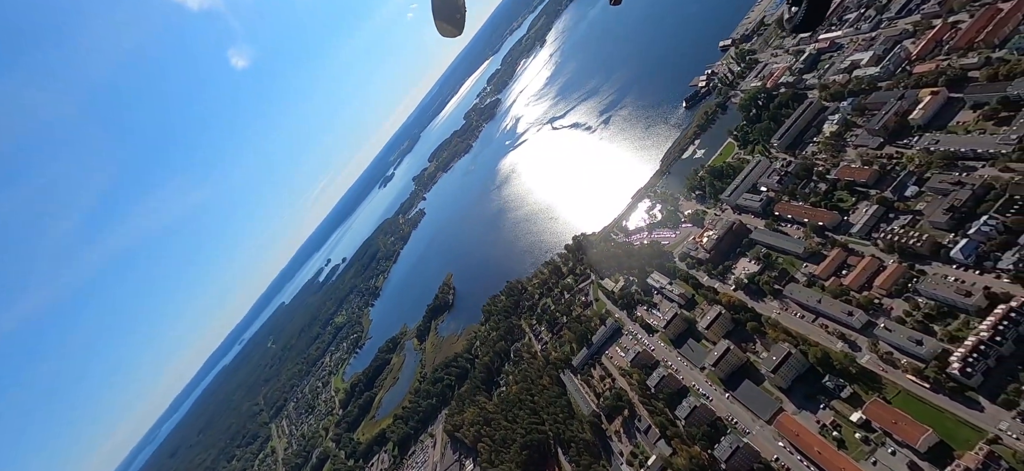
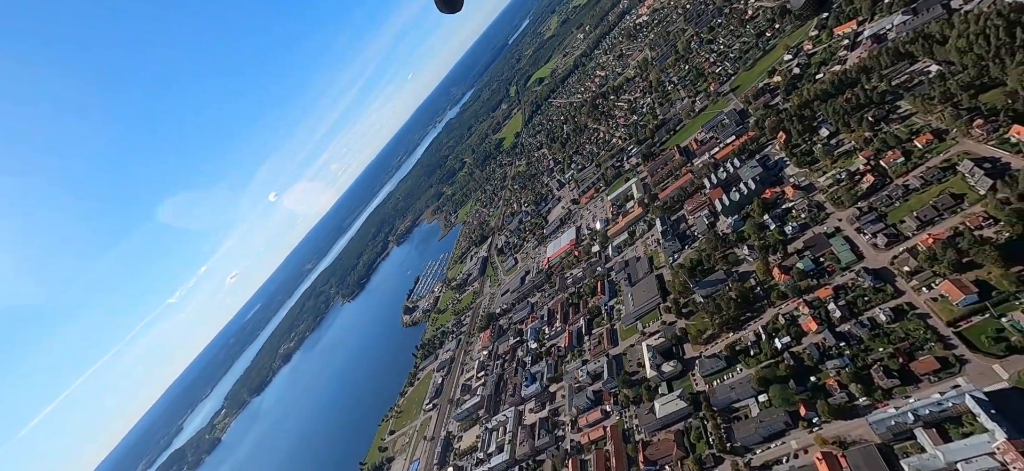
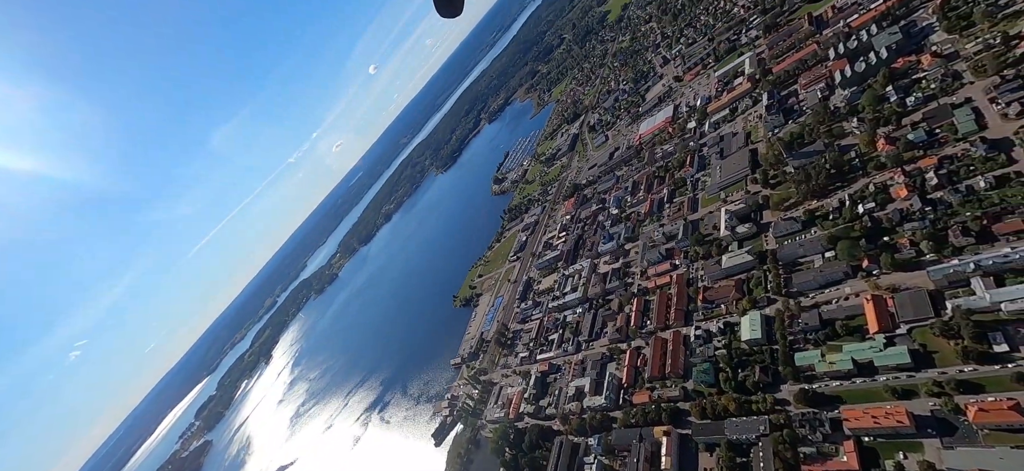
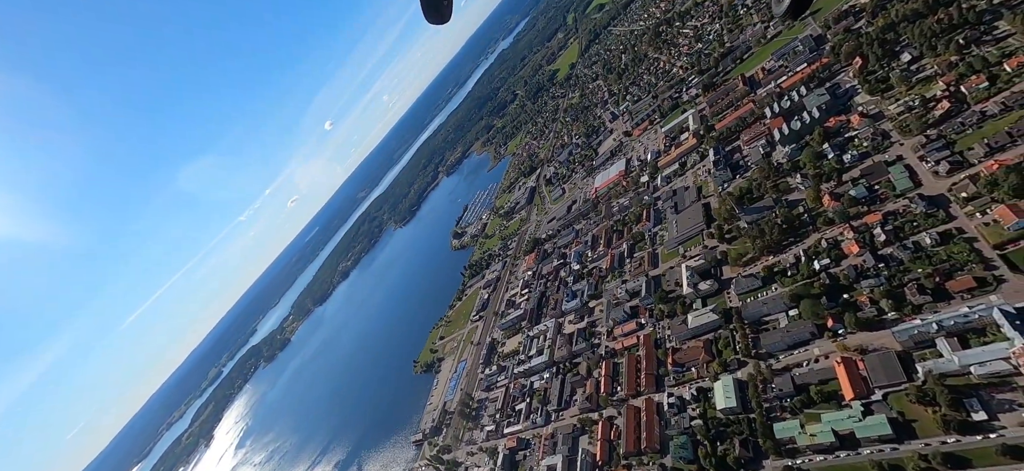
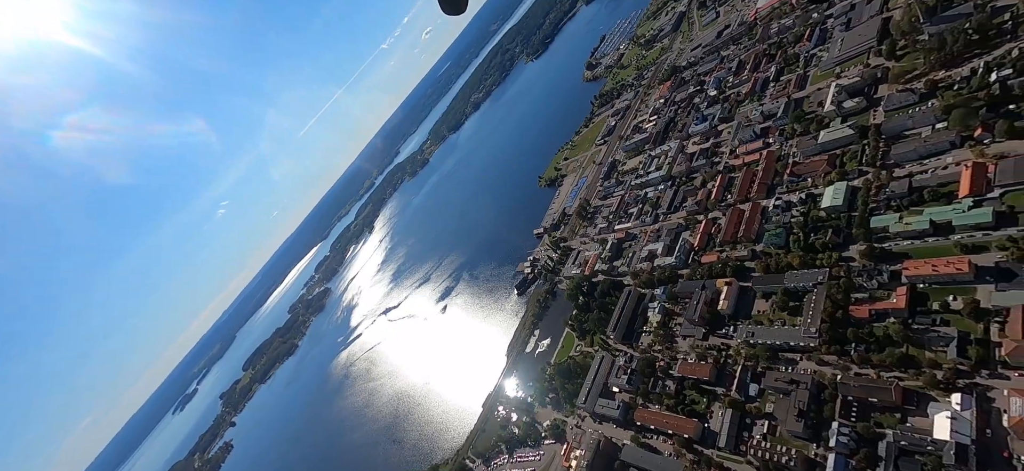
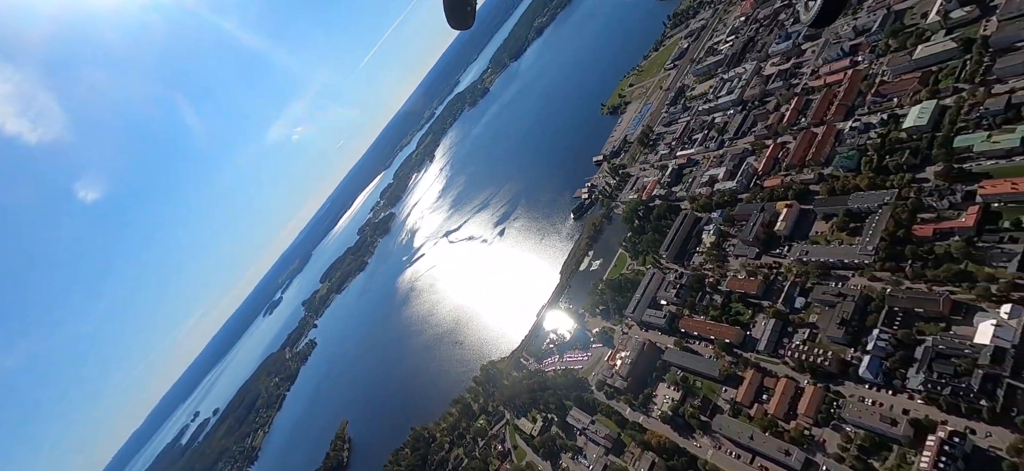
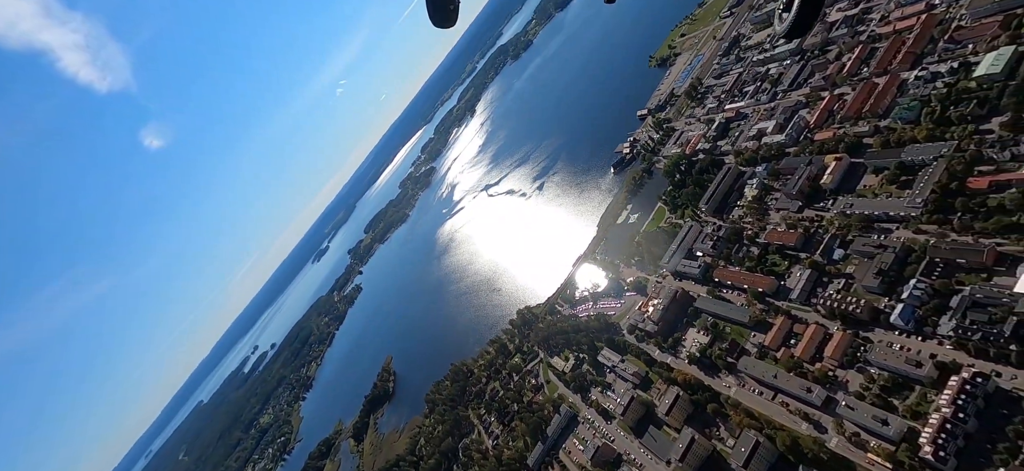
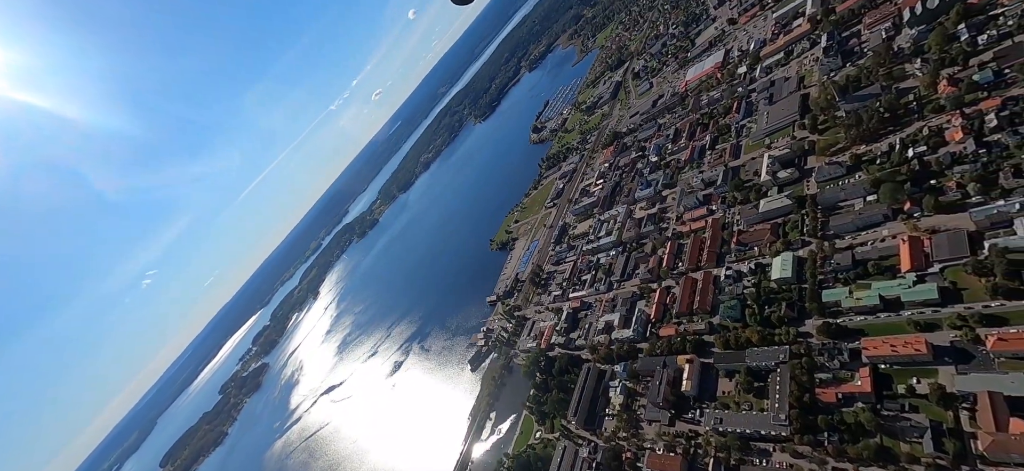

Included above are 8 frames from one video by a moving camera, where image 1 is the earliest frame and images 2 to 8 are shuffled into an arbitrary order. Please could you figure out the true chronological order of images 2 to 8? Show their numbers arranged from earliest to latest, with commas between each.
7, 6, 5, 8, 3, 4, 2
